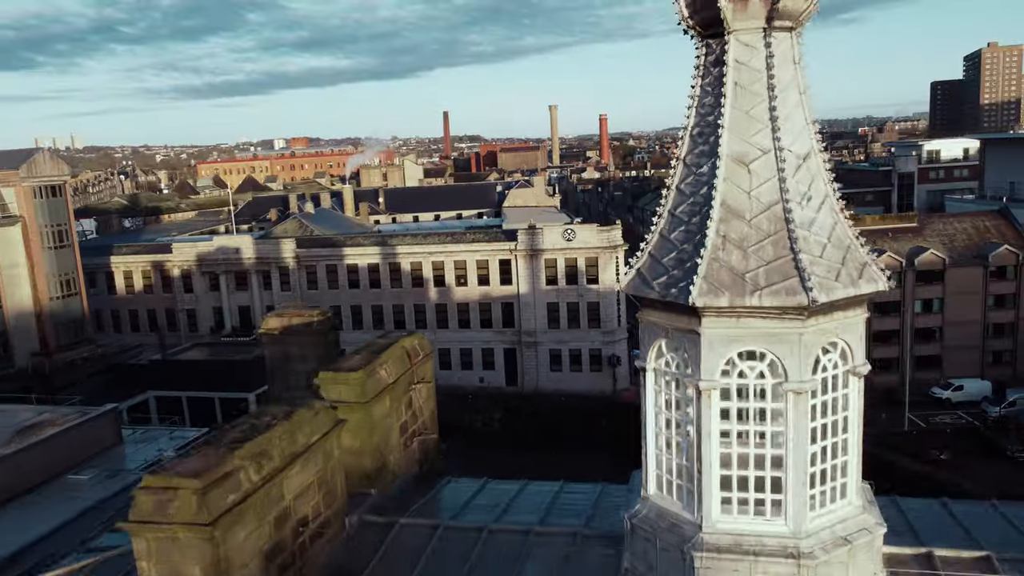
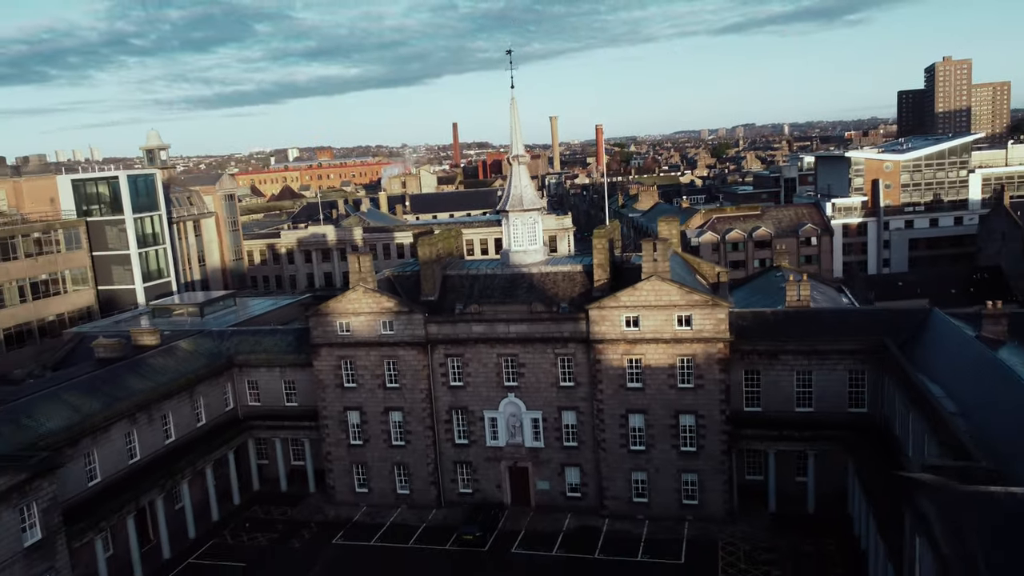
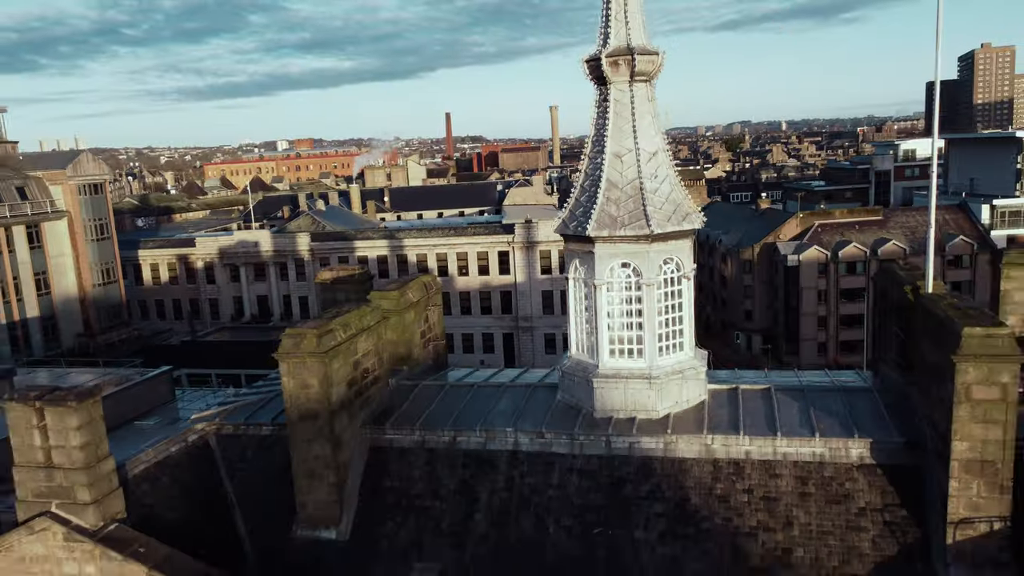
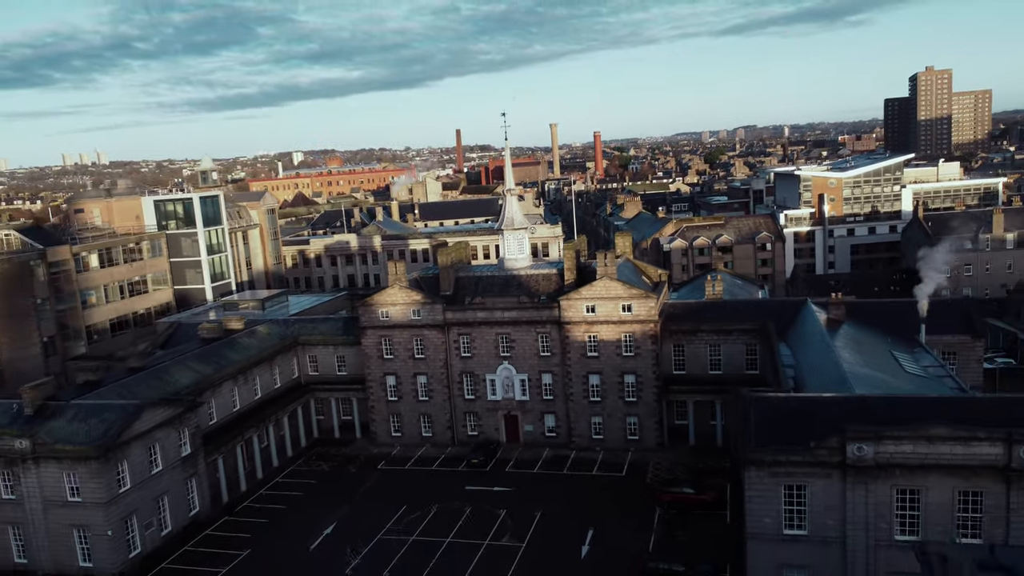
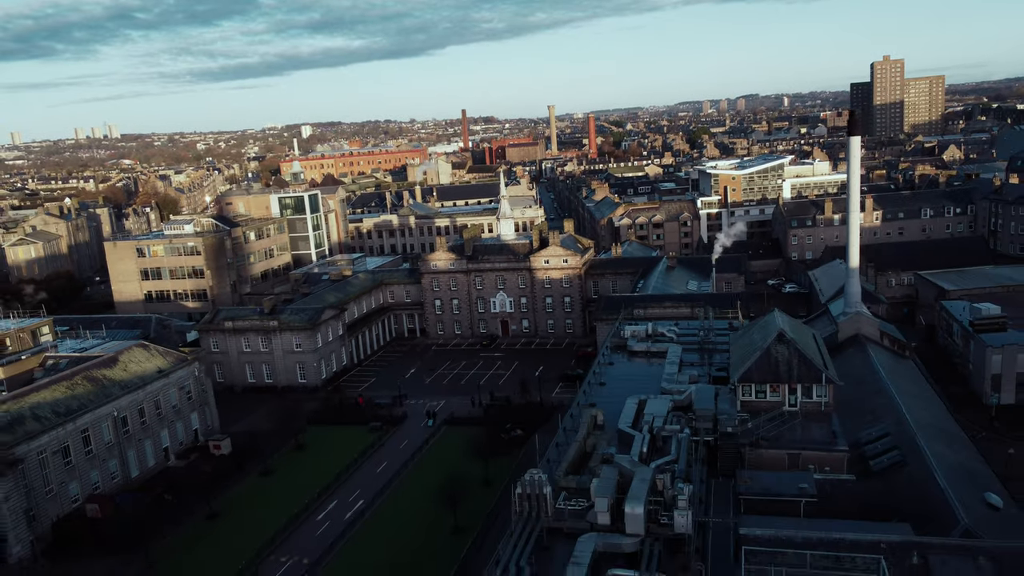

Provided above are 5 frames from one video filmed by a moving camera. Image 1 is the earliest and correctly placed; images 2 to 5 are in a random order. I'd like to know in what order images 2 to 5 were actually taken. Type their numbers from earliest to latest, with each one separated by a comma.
3, 2, 4, 5
